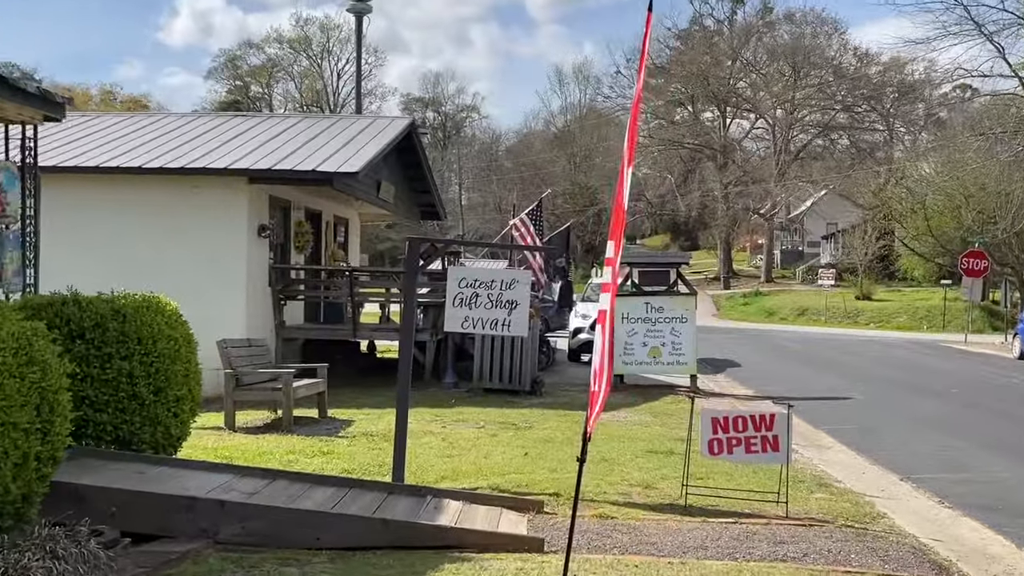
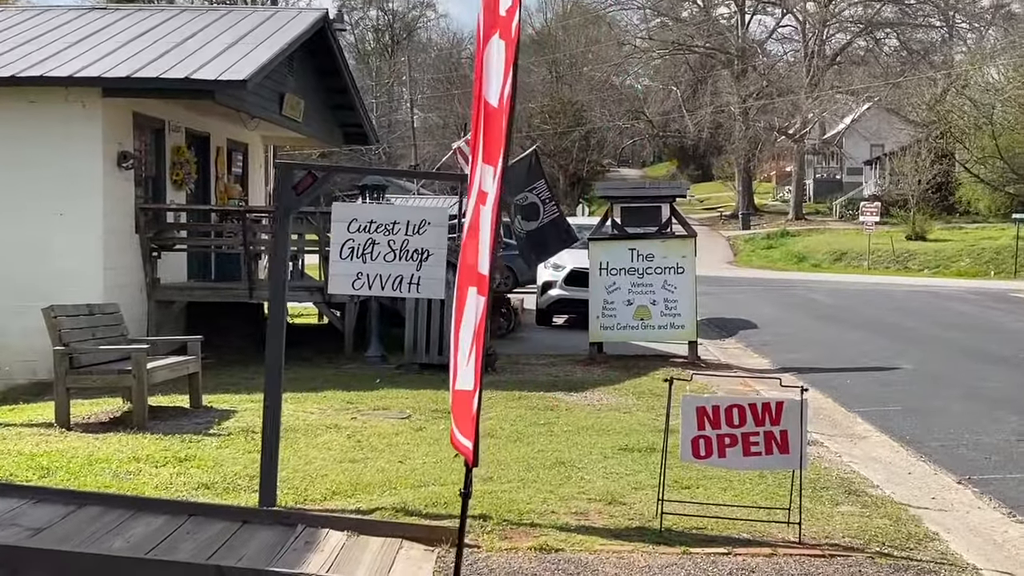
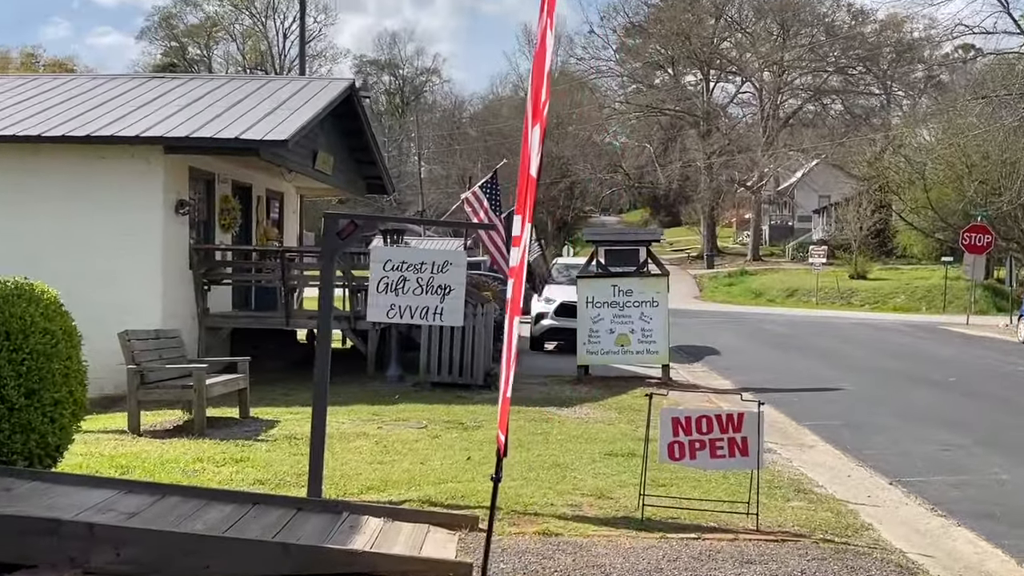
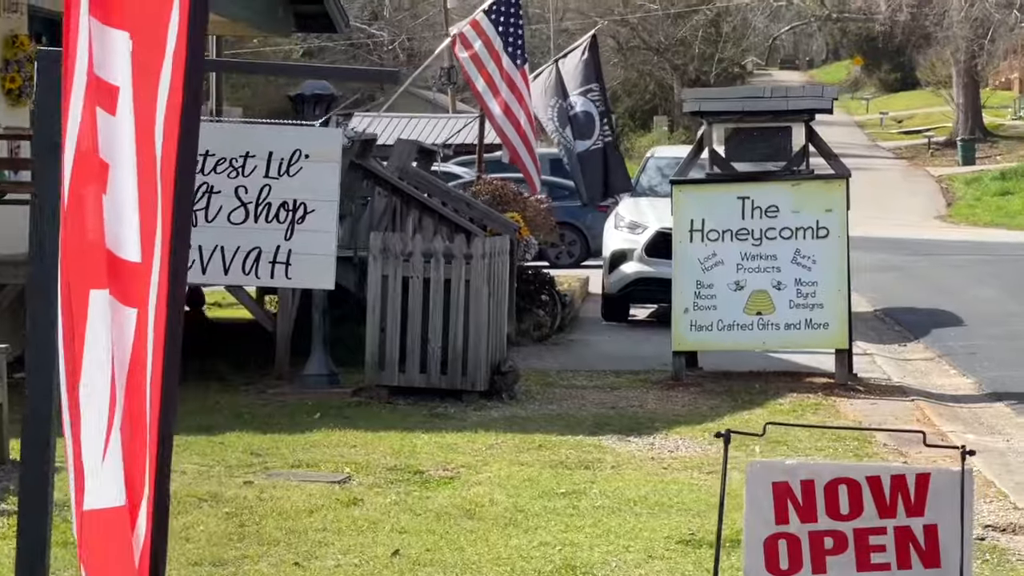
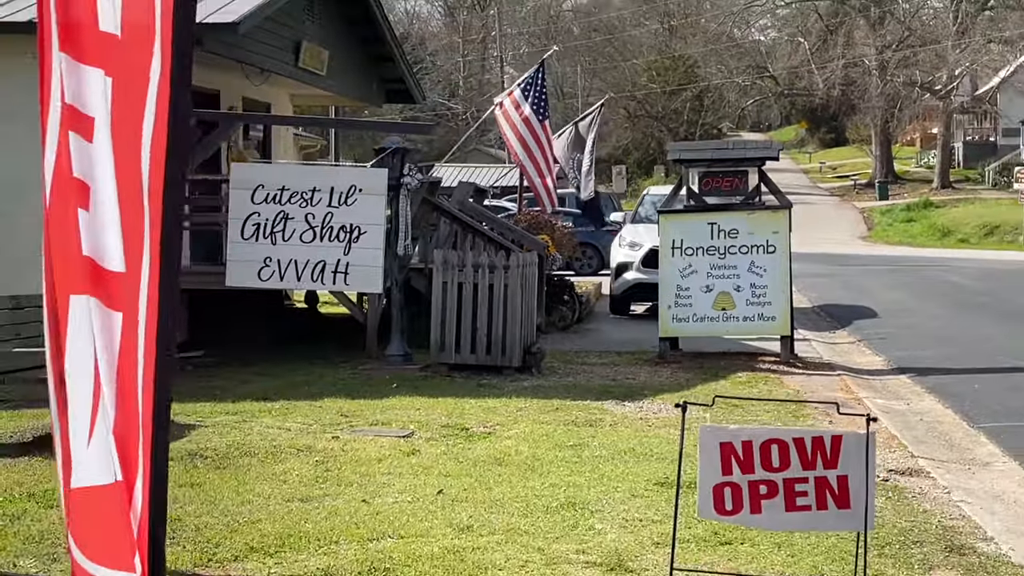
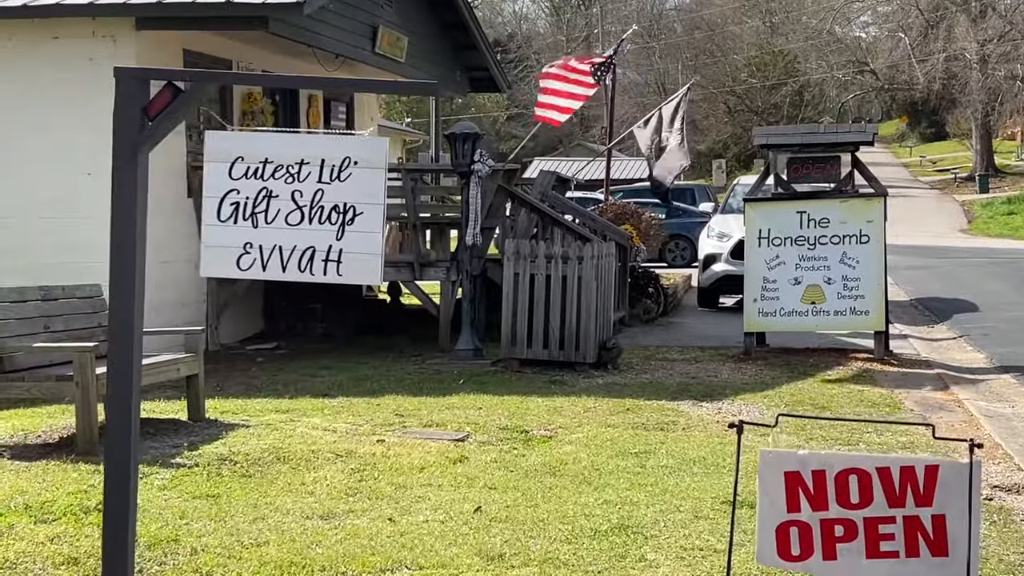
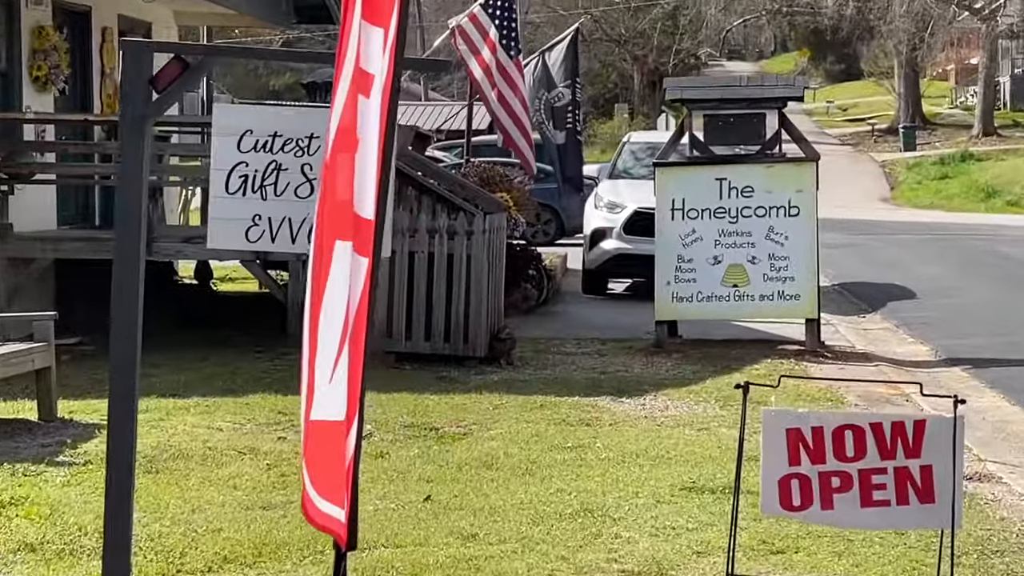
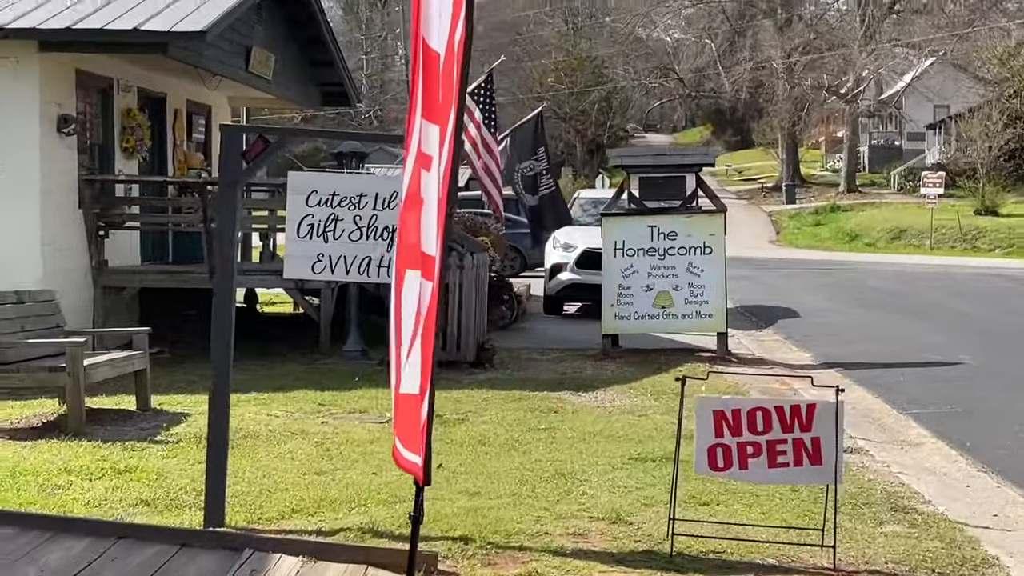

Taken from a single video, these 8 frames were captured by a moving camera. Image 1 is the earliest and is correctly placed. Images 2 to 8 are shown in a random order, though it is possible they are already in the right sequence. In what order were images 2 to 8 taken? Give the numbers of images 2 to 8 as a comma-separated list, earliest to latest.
3, 2, 8, 7, 4, 5, 6
